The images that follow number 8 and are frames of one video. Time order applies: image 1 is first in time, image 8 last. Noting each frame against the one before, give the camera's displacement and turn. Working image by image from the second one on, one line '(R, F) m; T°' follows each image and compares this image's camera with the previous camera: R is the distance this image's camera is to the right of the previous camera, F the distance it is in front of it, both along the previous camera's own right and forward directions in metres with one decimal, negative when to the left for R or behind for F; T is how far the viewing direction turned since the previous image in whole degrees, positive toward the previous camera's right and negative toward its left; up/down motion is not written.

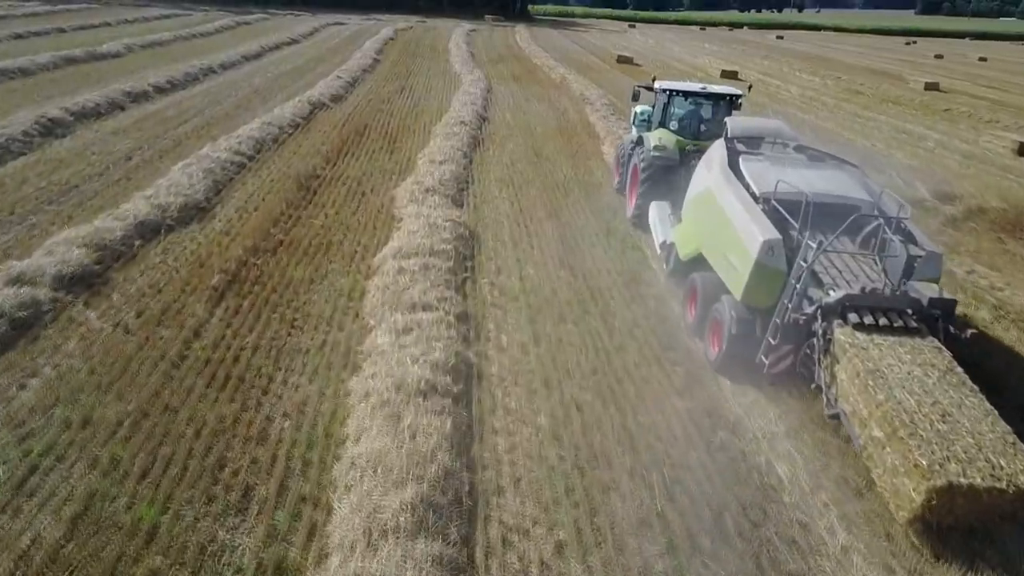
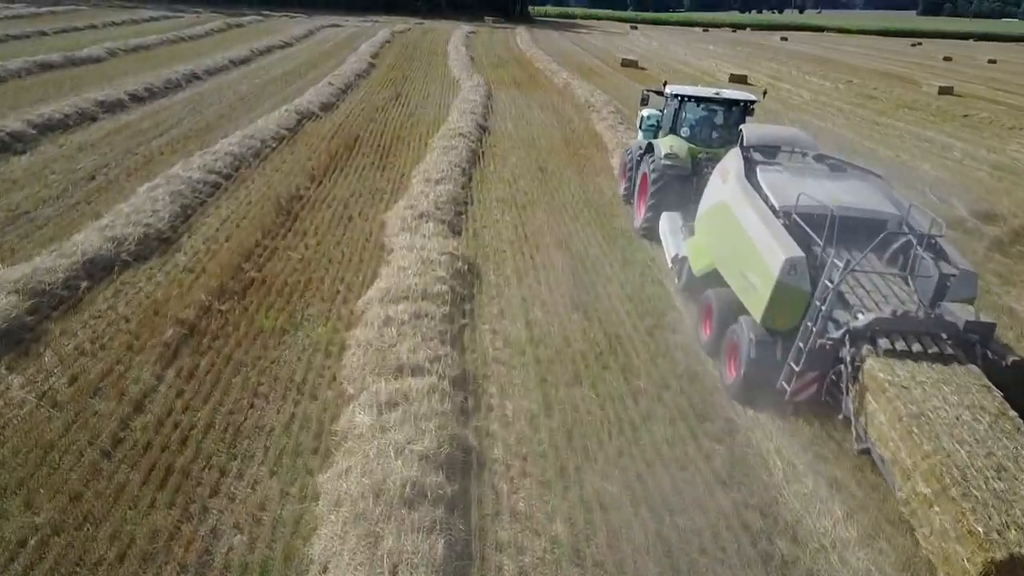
(0.0, +1.0) m; 0°
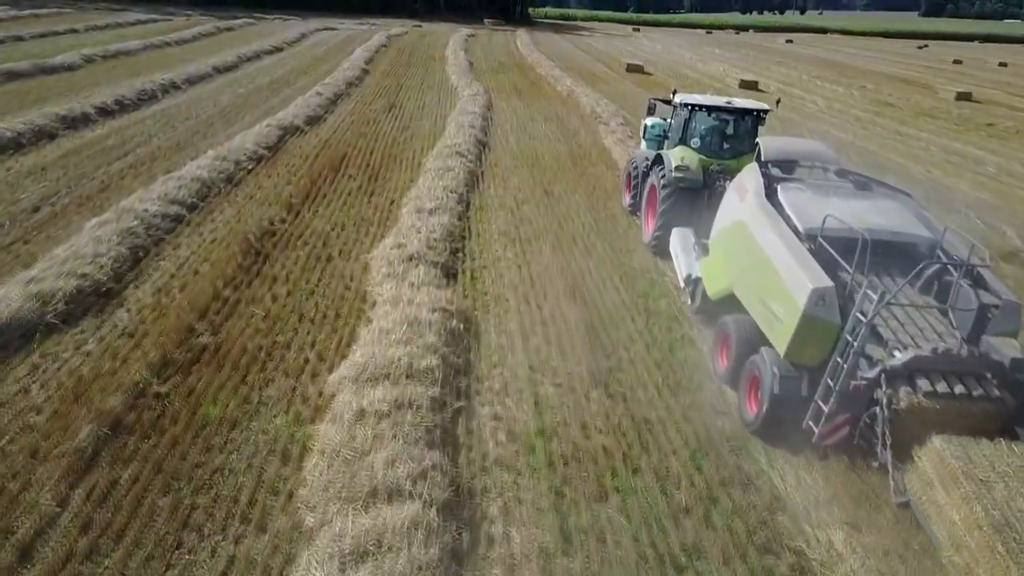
(0.0, +1.2) m; 0°
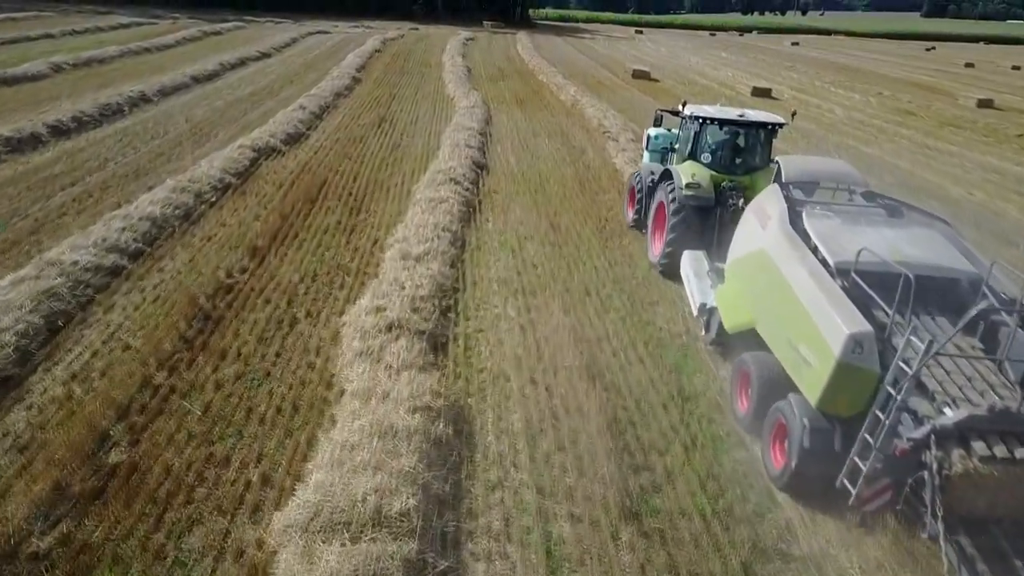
(0.0, +1.4) m; 0°
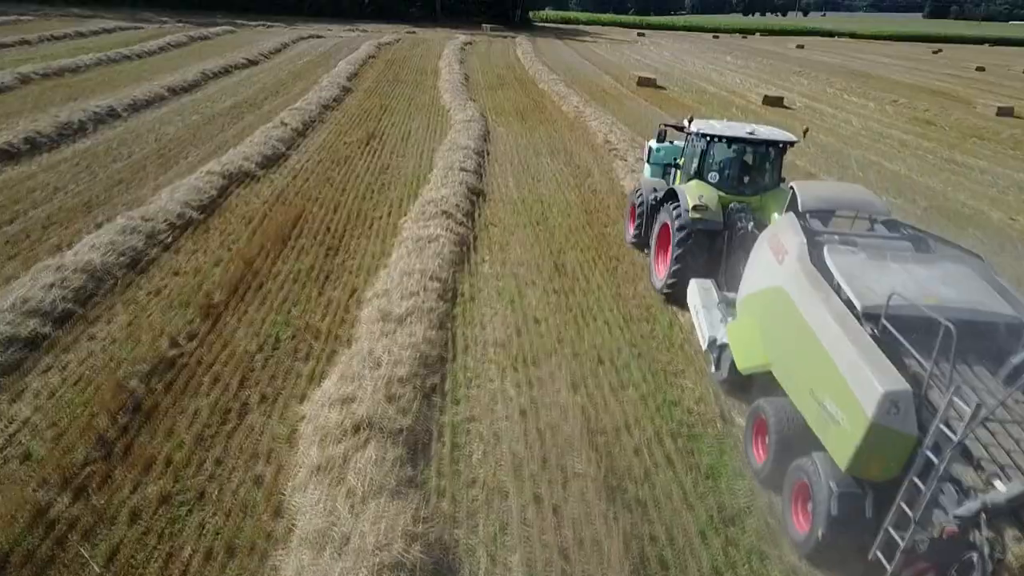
(0.0, +1.2) m; 0°
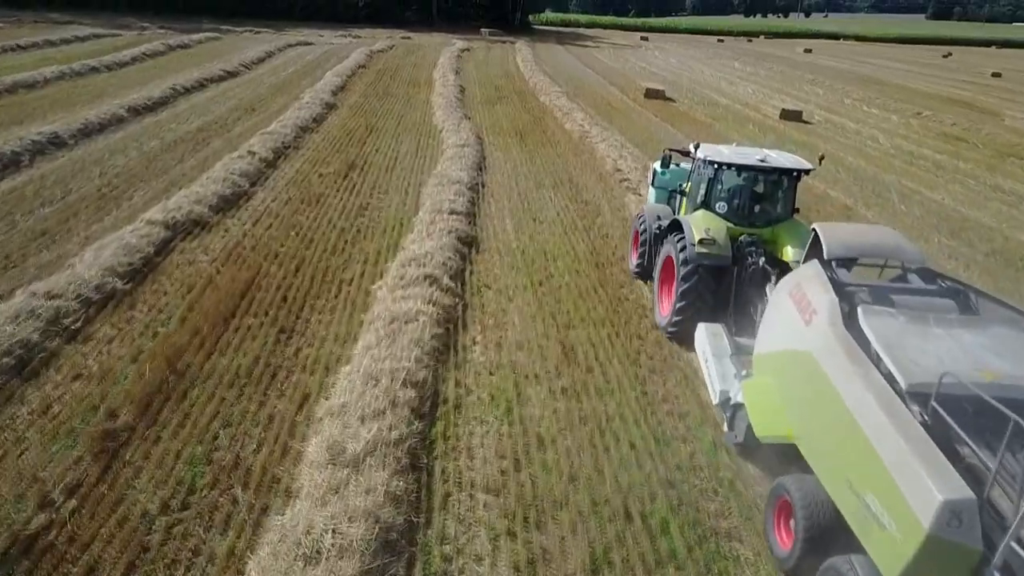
(0.0, +1.7) m; 0°
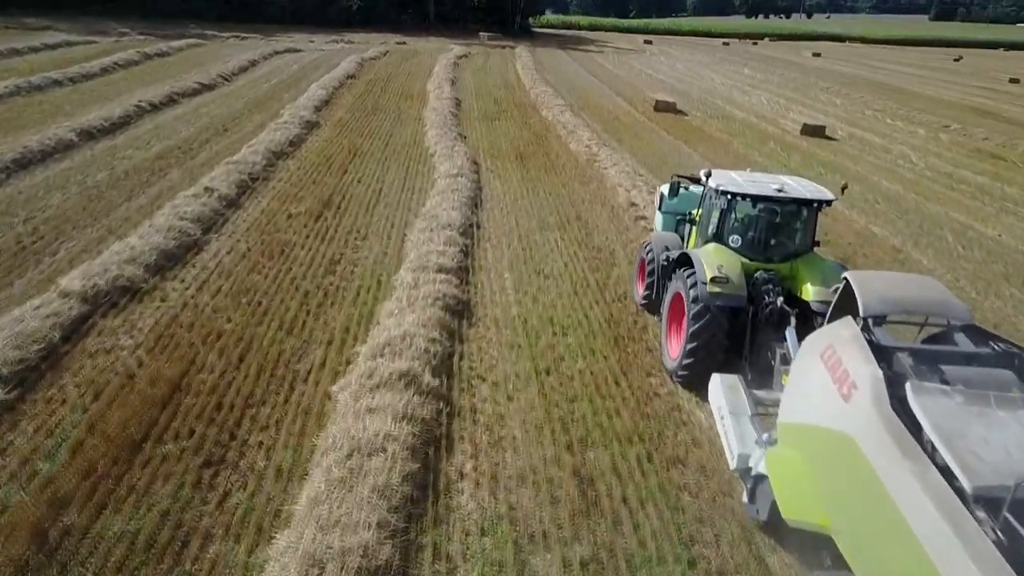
(0.0, +1.7) m; 0°
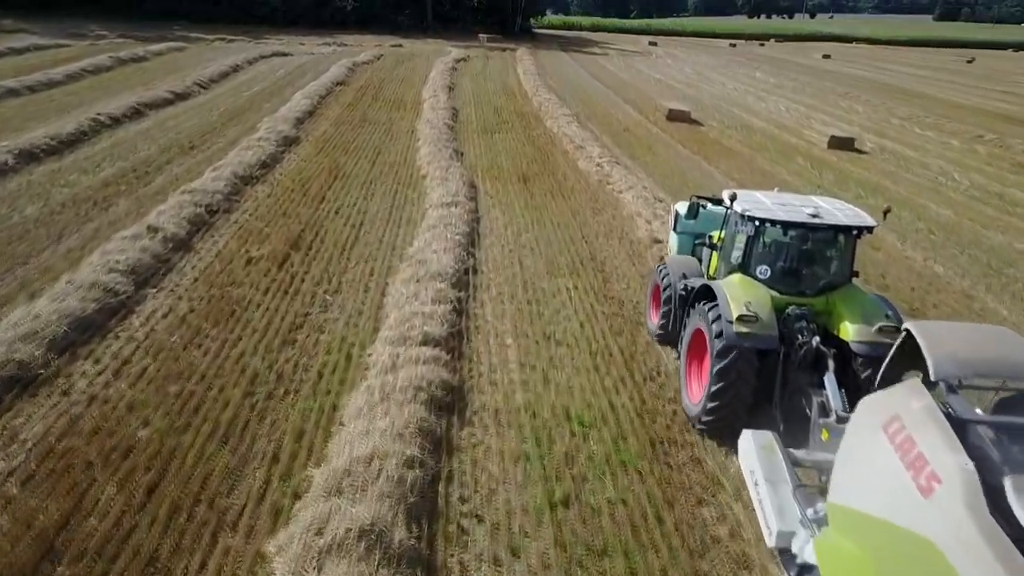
(0.0, +1.8) m; 0°
